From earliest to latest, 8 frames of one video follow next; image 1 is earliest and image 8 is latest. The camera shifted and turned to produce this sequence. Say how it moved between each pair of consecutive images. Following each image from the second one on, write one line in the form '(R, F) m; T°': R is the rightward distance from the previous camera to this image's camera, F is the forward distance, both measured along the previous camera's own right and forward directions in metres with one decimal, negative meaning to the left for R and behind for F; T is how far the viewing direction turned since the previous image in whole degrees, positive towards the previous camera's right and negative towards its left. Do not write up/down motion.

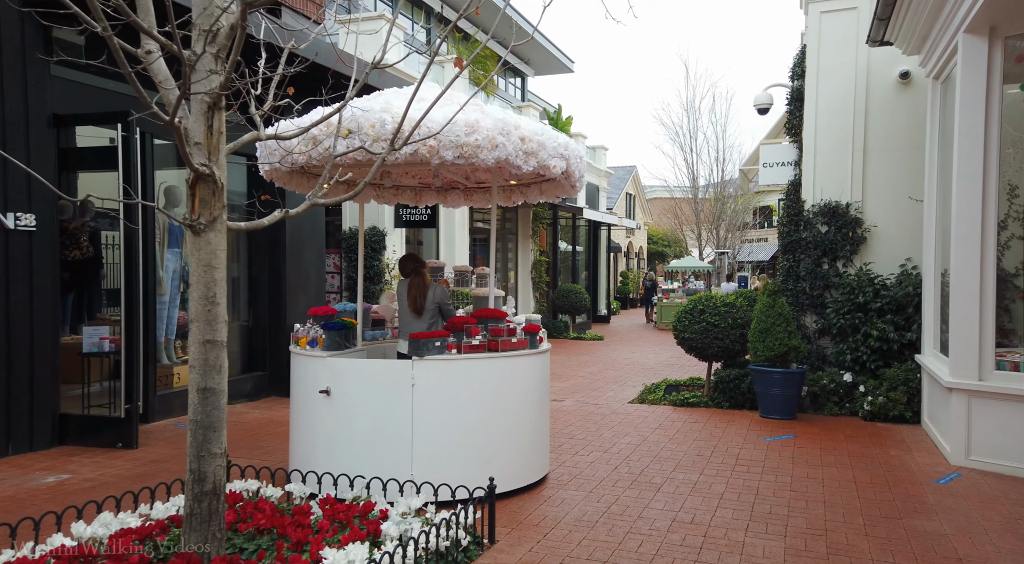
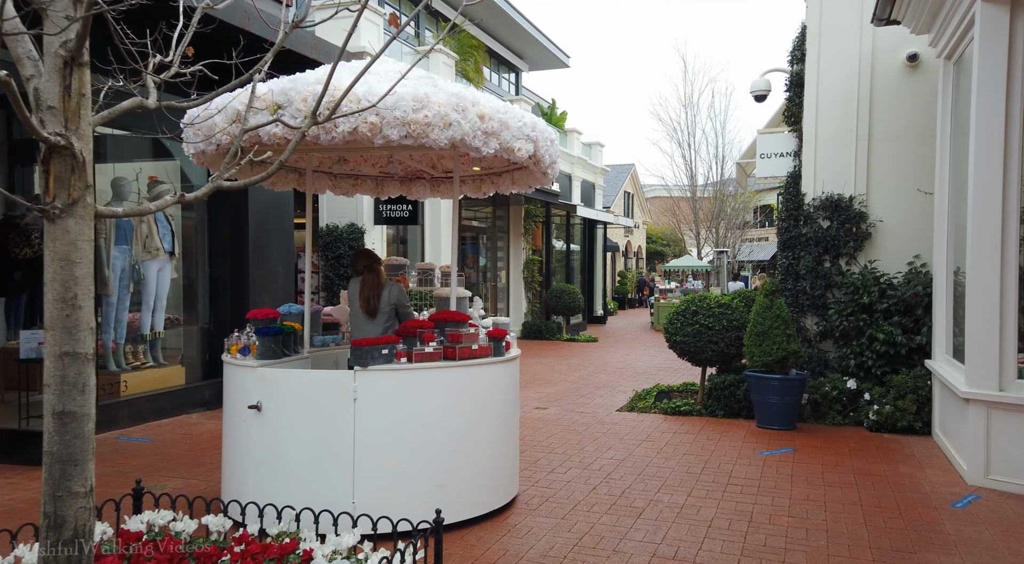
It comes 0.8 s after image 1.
(+0.3, +0.7) m; 0°
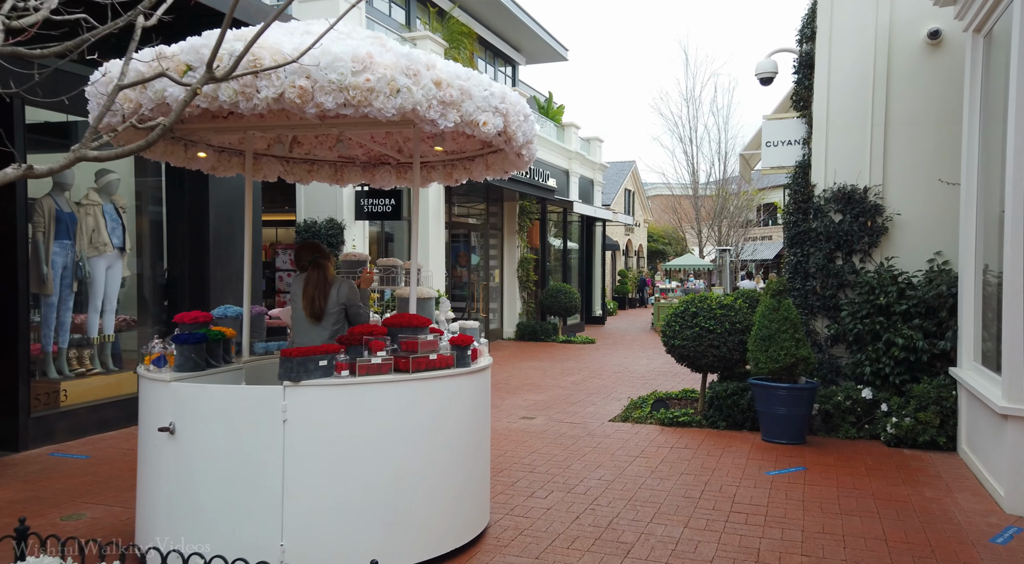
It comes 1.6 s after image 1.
(+0.2, +0.8) m; 0°
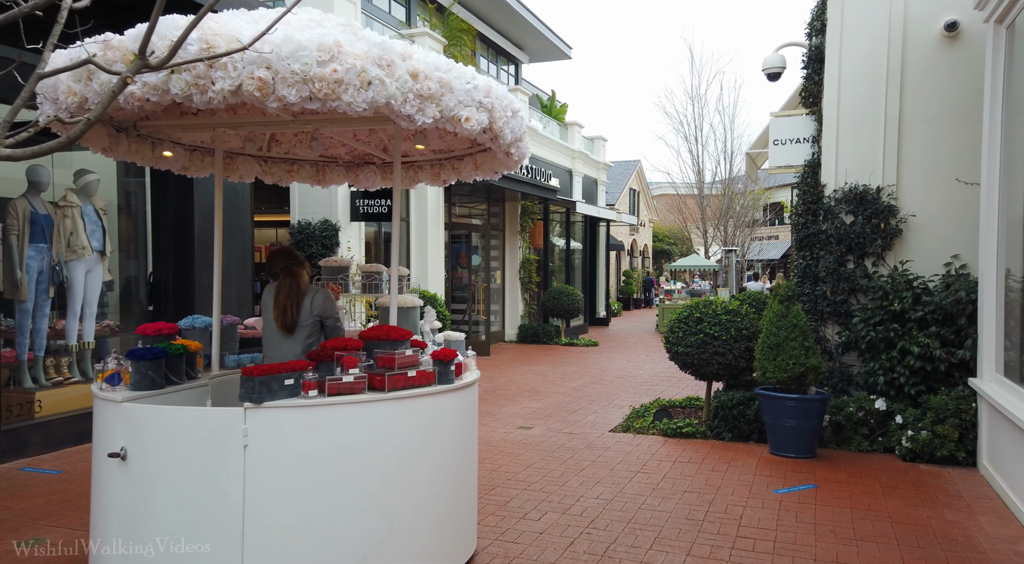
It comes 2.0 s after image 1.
(+0.1, +0.4) m; 0°
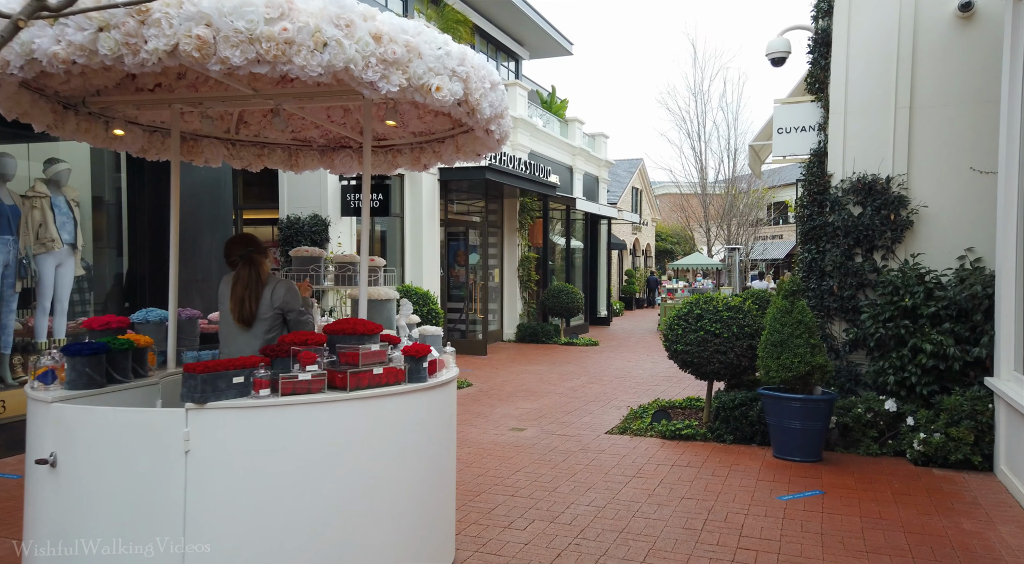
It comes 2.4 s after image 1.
(+0.1, +0.4) m; 0°
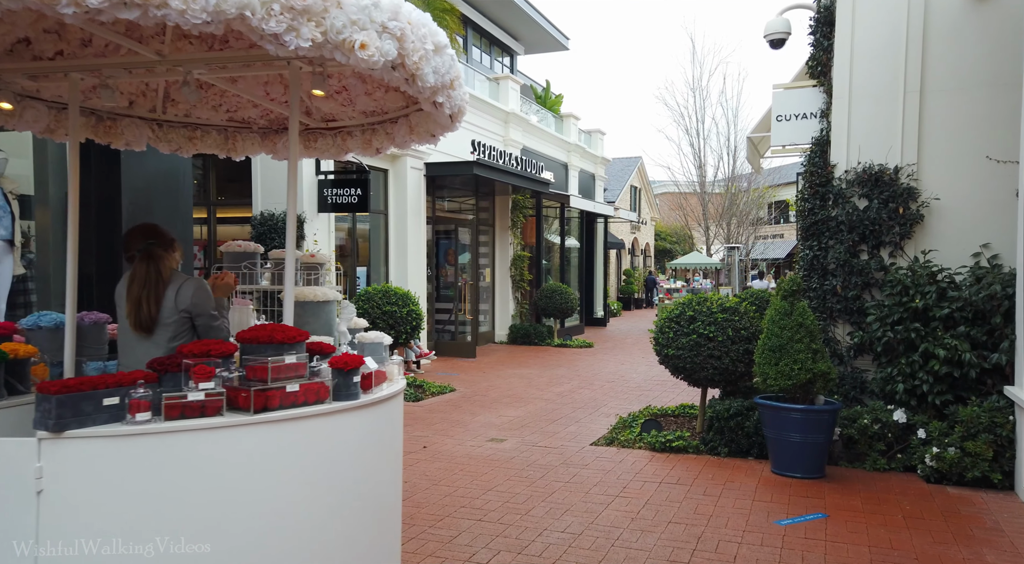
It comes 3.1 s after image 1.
(+0.2, +0.6) m; 0°
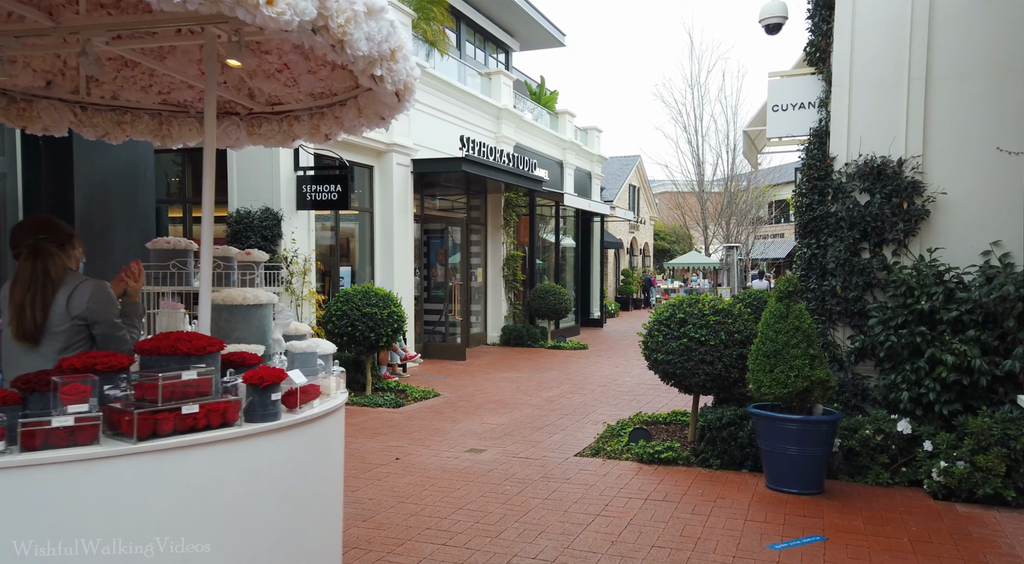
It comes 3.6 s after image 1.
(+0.2, +0.5) m; 0°
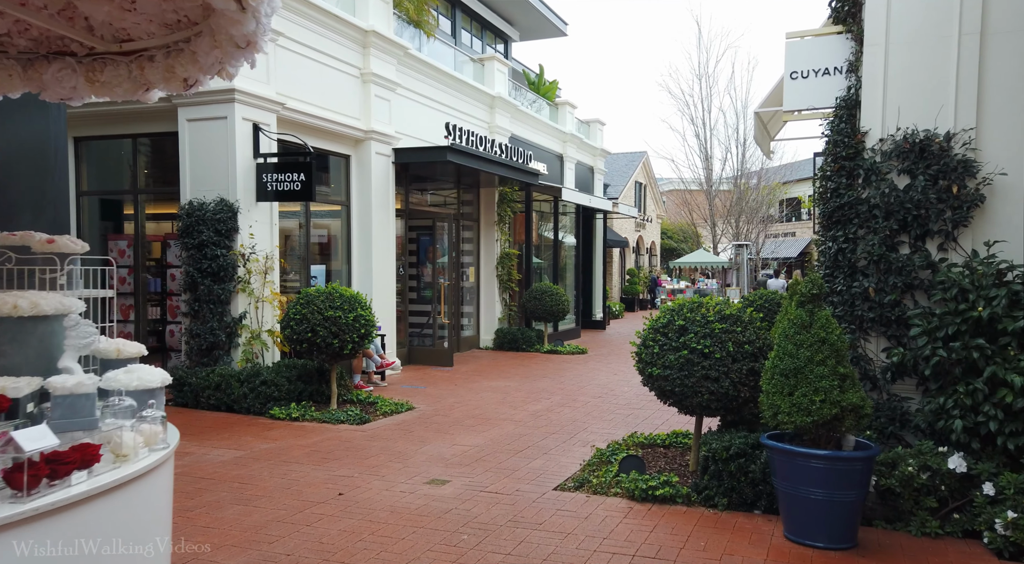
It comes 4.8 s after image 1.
(+0.3, +1.2) m; -1°
